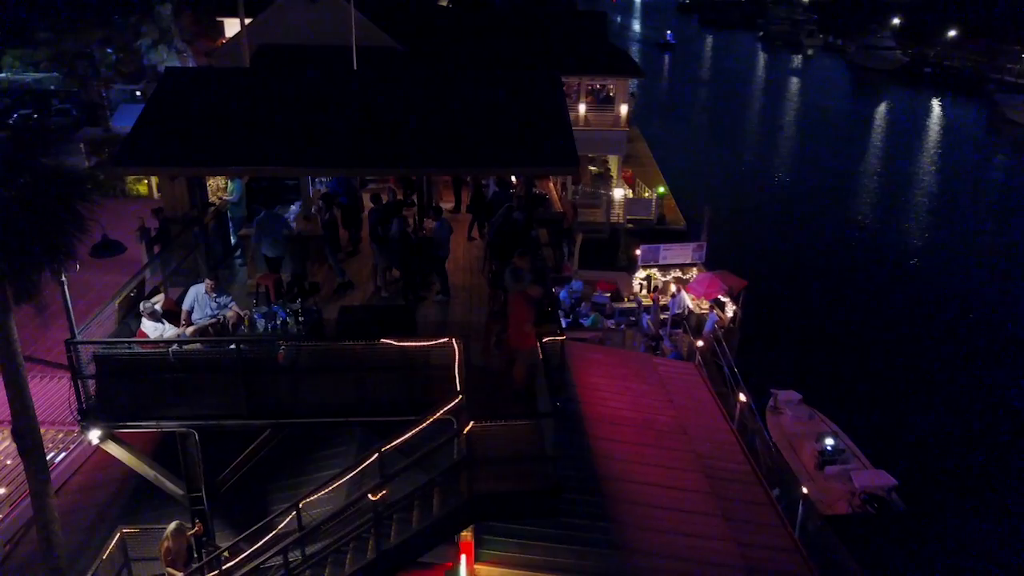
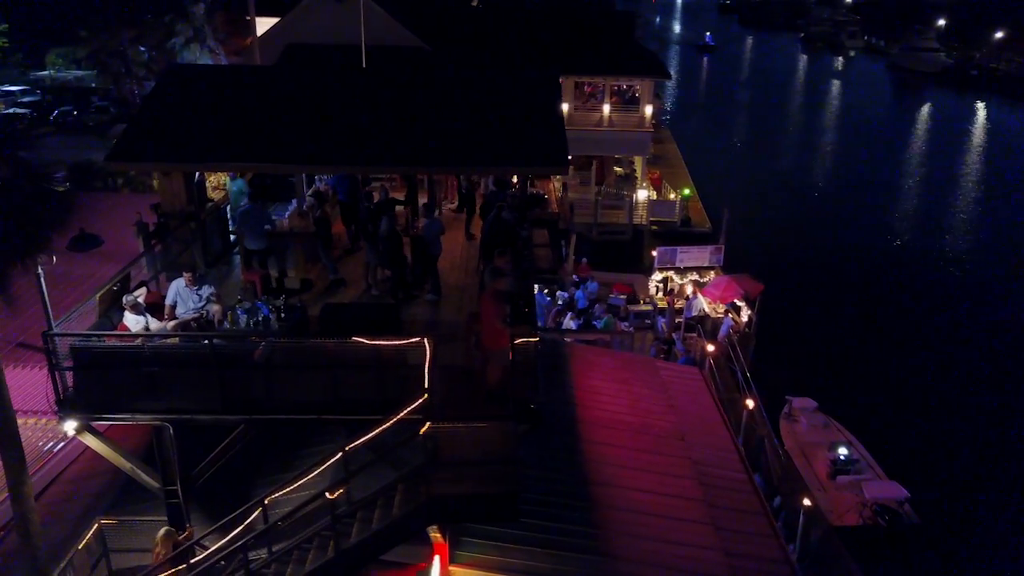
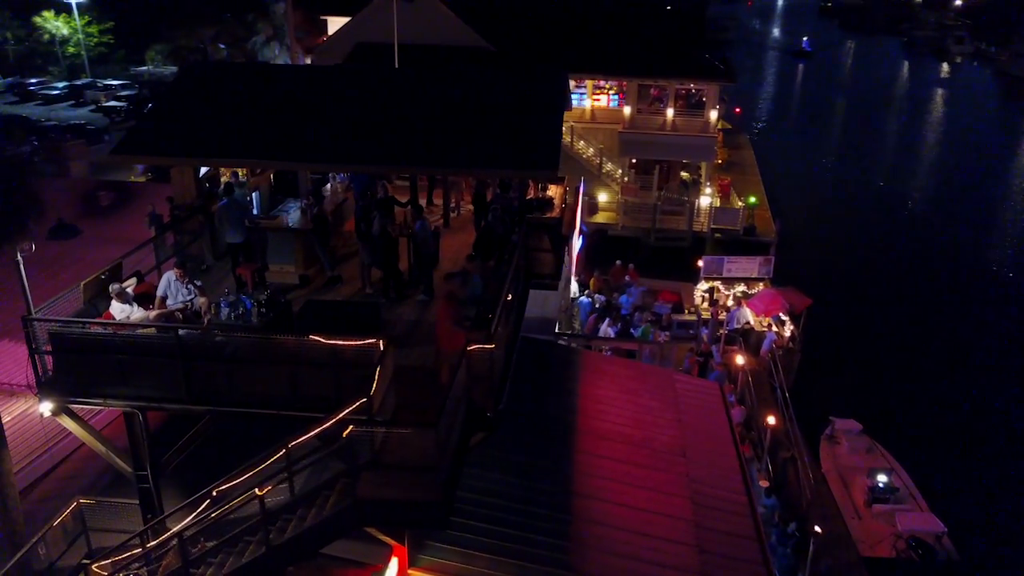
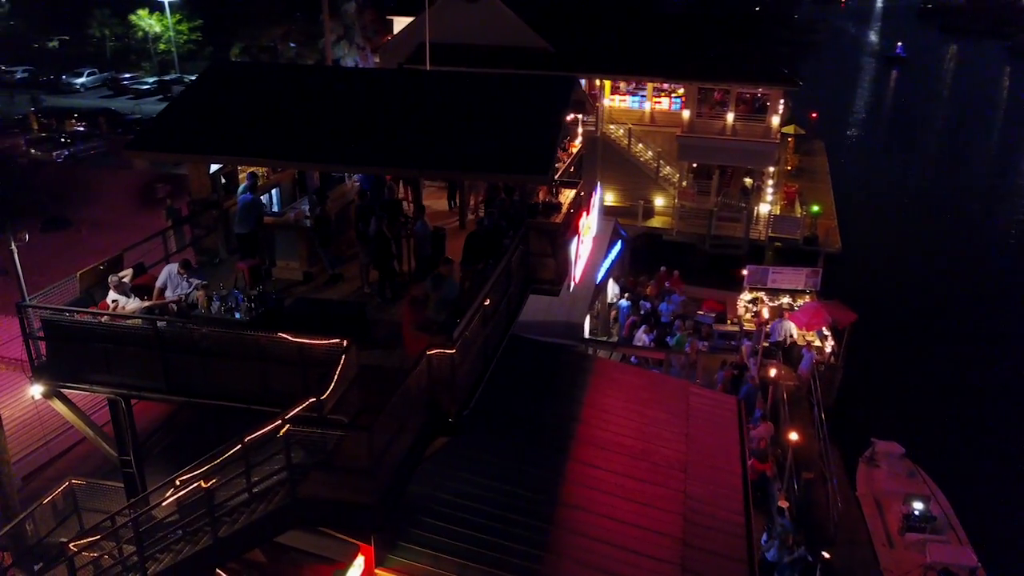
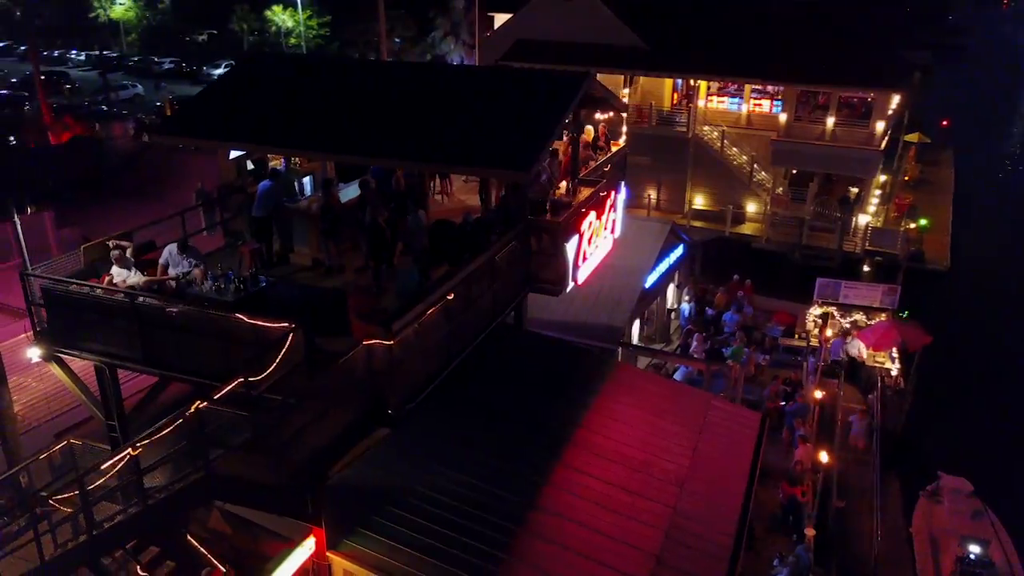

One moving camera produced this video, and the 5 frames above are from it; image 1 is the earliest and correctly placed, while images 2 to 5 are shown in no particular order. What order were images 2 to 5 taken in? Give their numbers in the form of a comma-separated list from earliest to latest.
2, 3, 4, 5
